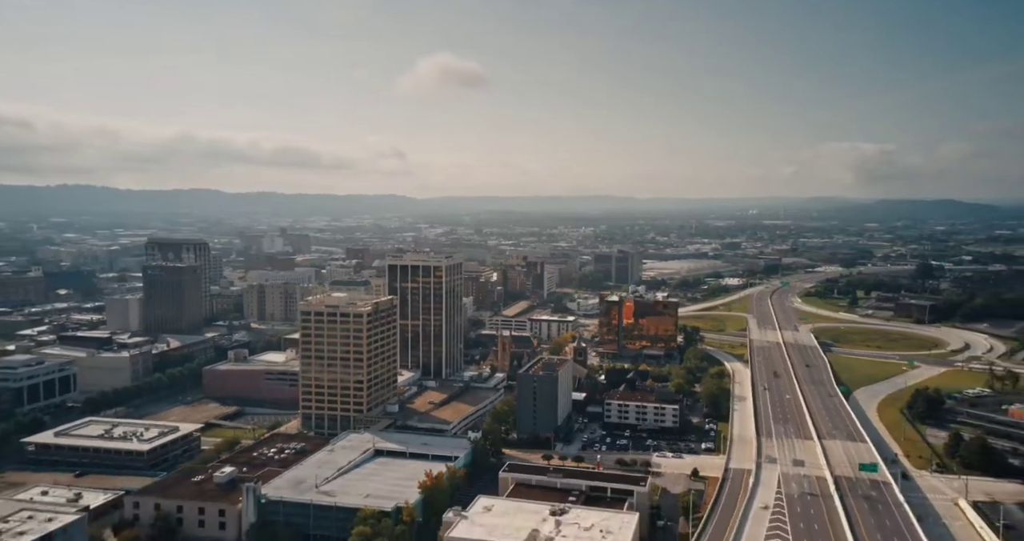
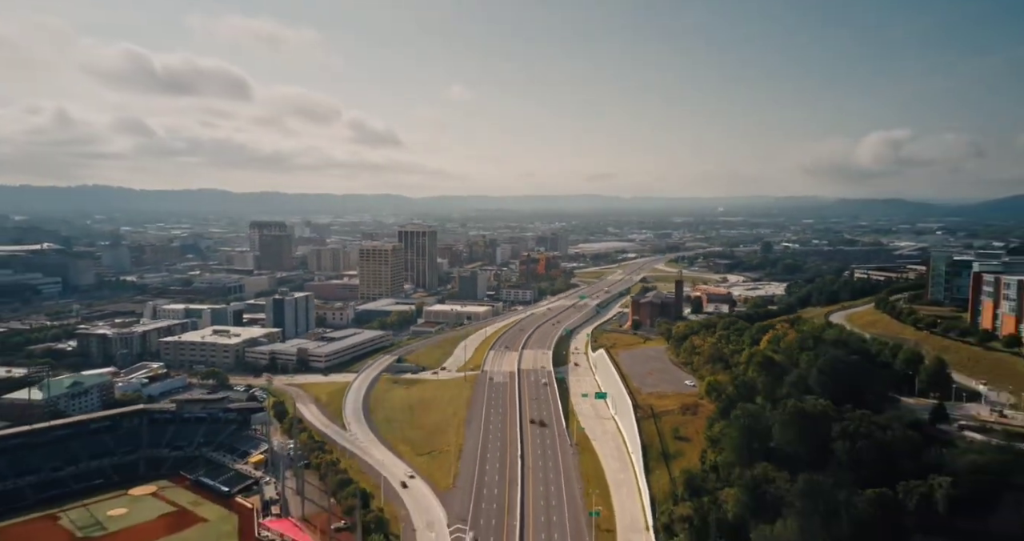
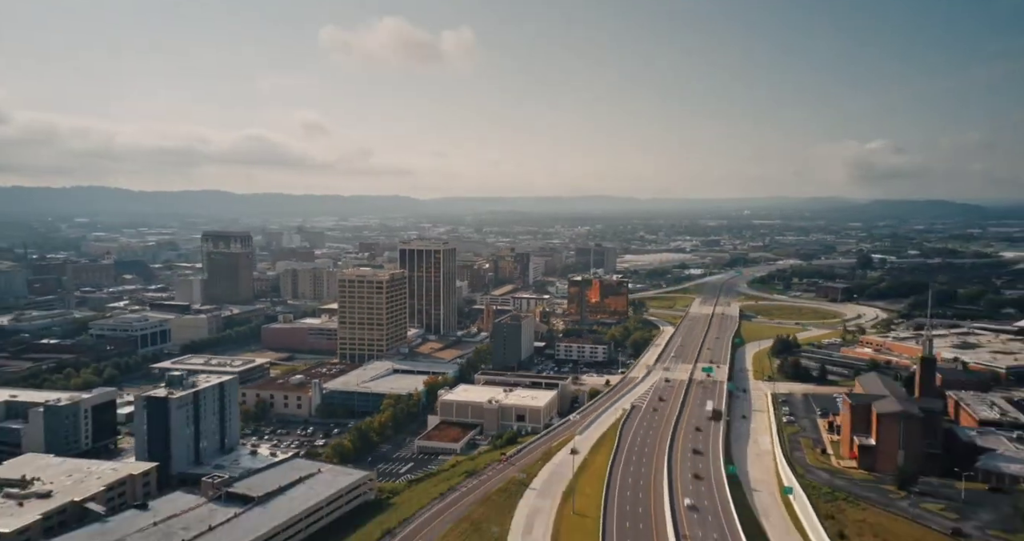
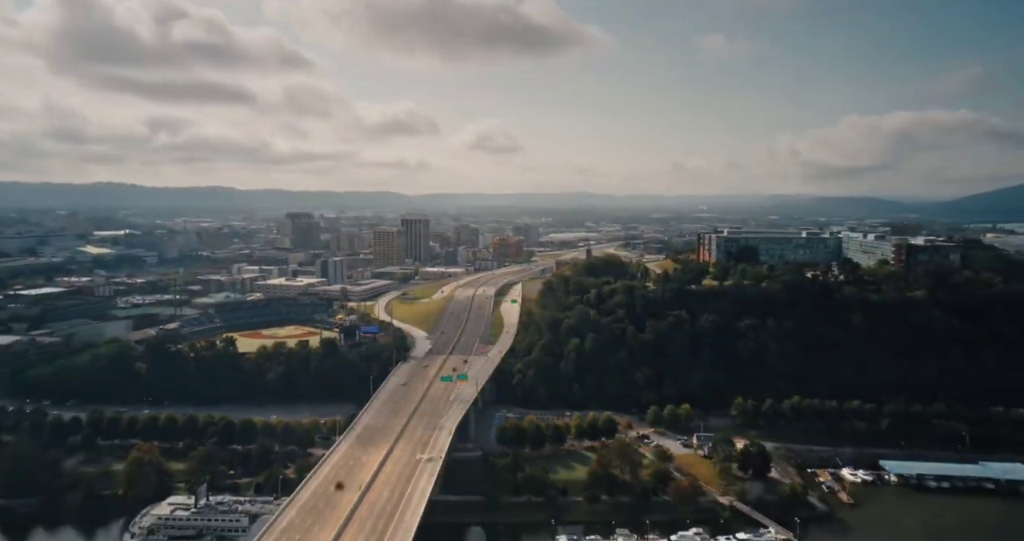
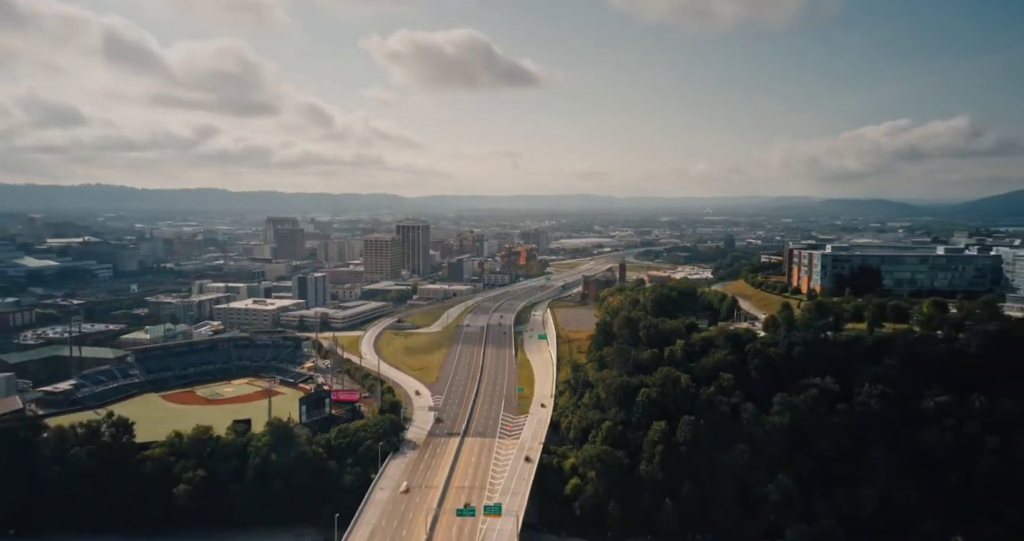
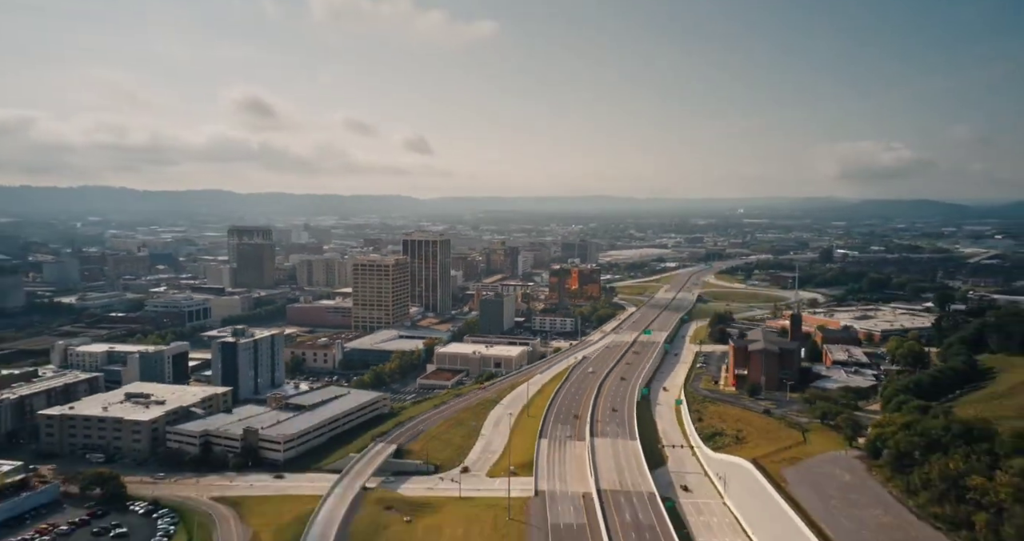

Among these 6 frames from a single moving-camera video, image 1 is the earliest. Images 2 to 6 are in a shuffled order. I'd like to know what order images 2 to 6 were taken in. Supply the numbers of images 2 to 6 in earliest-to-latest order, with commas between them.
3, 6, 2, 5, 4
